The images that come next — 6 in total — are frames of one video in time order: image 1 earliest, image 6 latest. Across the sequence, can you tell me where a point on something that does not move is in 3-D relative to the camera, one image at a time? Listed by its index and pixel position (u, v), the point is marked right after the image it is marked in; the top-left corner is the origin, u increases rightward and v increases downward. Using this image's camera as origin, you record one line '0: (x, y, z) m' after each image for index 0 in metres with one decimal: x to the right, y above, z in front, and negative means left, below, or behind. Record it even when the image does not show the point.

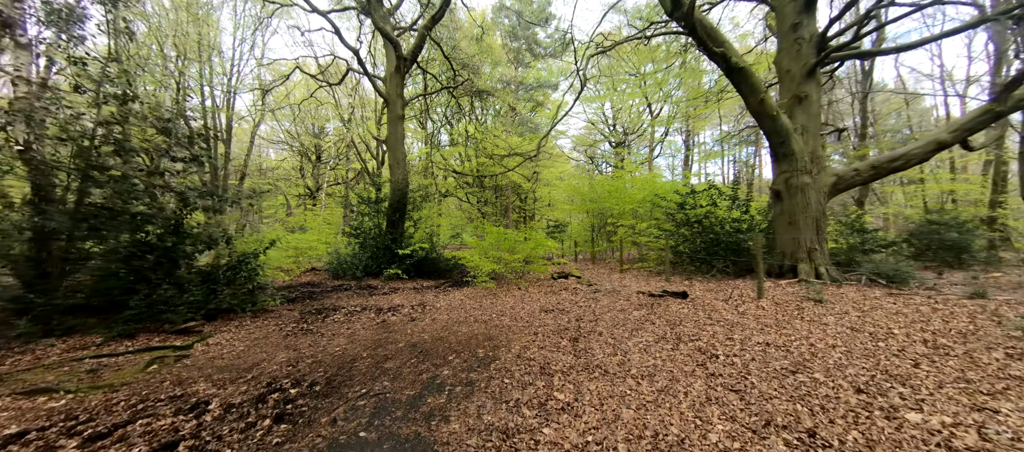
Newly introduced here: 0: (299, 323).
0: (-3.3, -1.5, +5.1) m
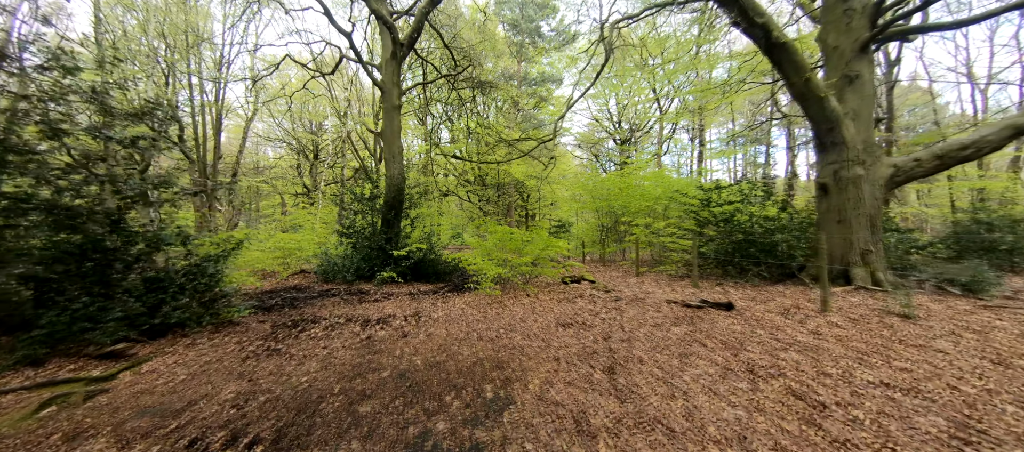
0: (-3.2, -1.5, +4.2) m
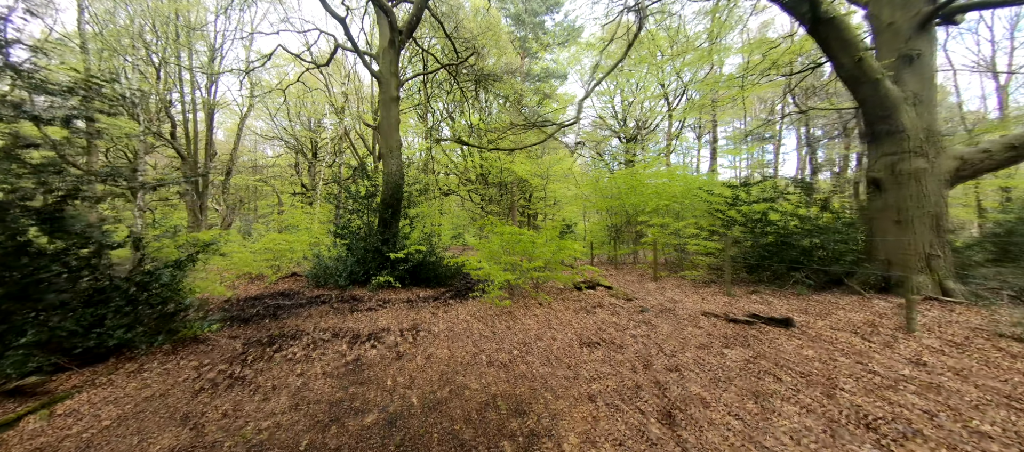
0: (-3.0, -1.5, +3.5) m
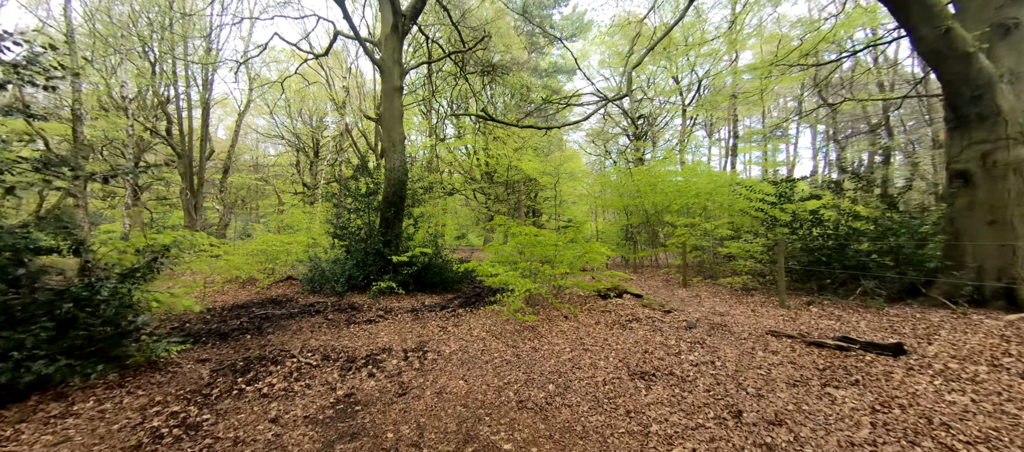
0: (-2.7, -1.5, +2.8) m
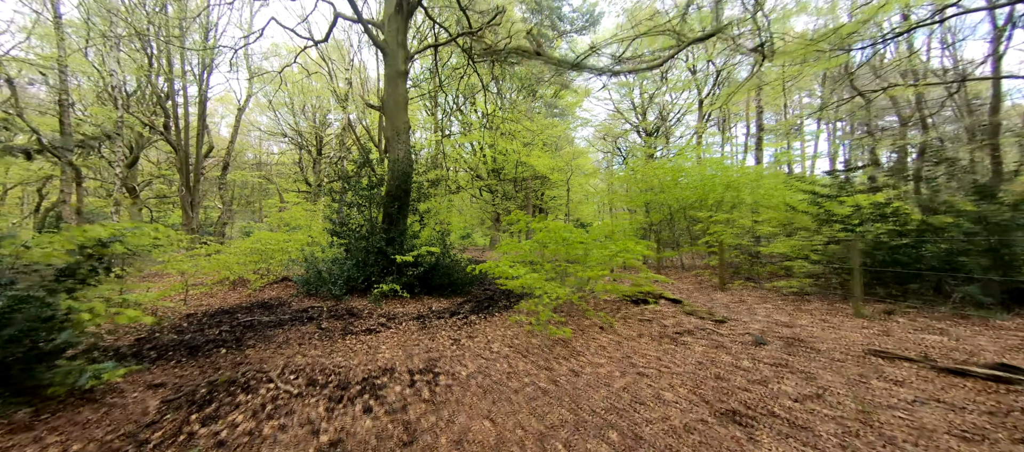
0: (-2.4, -1.4, +2.0) m
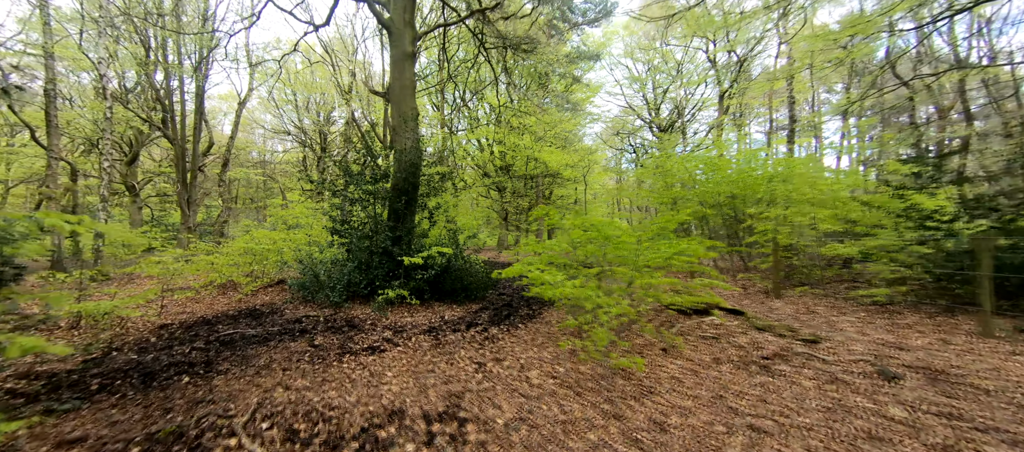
0: (-2.0, -1.3, +1.2) m
